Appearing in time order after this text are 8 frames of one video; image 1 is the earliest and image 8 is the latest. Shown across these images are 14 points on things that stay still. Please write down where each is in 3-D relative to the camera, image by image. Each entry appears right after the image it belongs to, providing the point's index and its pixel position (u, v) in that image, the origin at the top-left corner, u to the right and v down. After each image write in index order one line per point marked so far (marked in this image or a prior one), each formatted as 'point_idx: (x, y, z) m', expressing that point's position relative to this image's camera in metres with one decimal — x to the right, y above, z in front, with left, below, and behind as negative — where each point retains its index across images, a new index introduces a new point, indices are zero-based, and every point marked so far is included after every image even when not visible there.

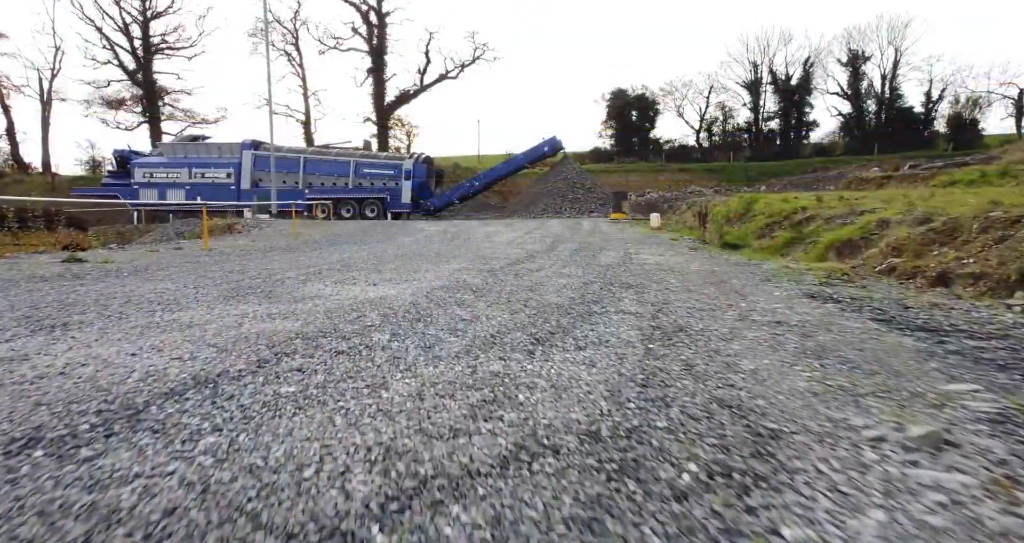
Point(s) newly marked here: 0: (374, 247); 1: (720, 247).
0: (-2.6, +0.4, +11.0) m
1: (+4.5, +0.6, +11.9) m
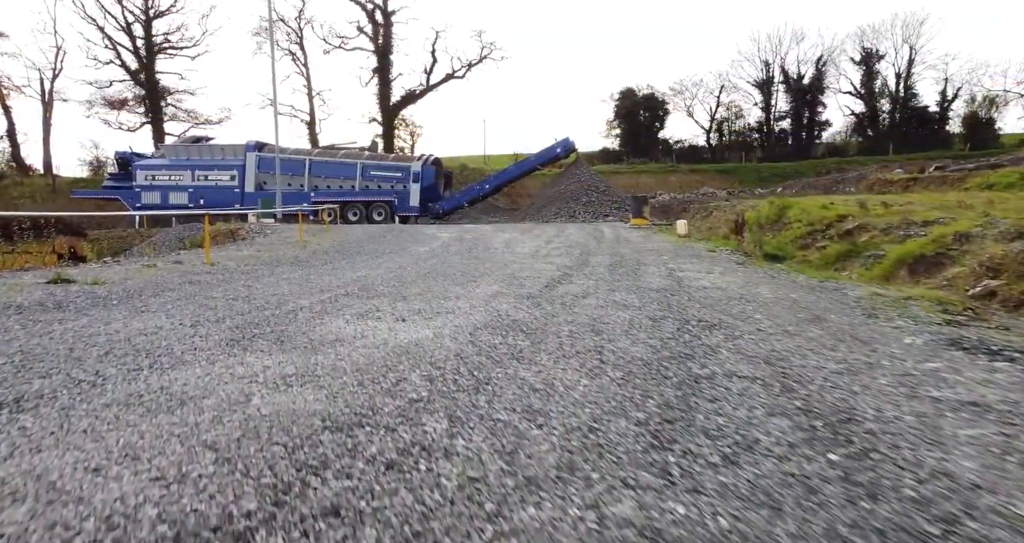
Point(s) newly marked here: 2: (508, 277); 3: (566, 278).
0: (-2.2, +0.1, +10.2) m
1: (+4.9, +0.3, +11.0) m
2: (0.0, -0.1, +7.4) m
3: (+0.7, -0.1, +7.3) m
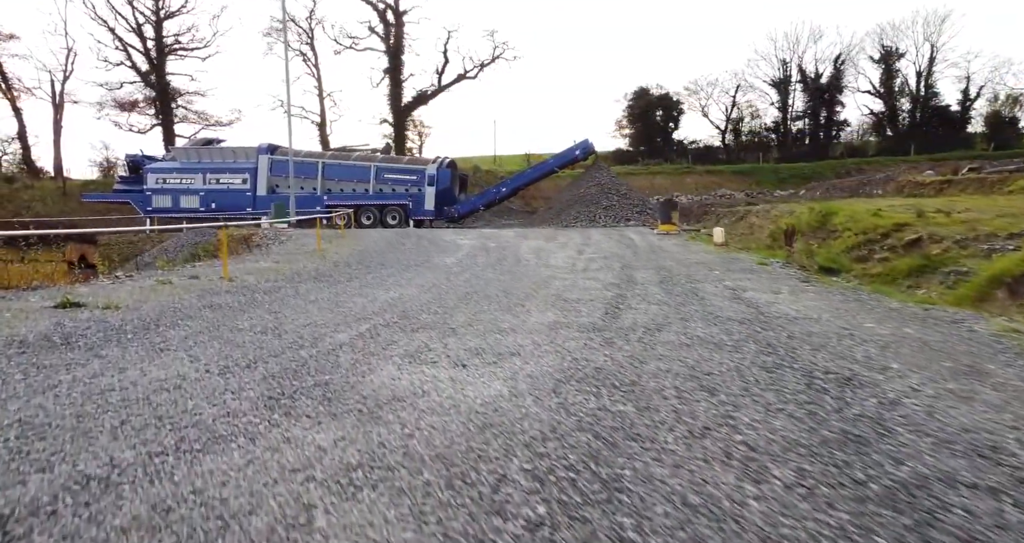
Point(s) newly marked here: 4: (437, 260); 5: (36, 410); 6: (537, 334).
0: (-1.6, -0.1, +9.6) m
1: (+5.6, +0.1, +10.3) m
2: (+0.5, -0.4, +6.7) m
3: (+1.3, -0.4, +6.6) m
4: (-1.6, +0.2, +12.6) m
5: (-2.6, -0.8, +3.1) m
6: (+0.2, -0.5, +5.0) m
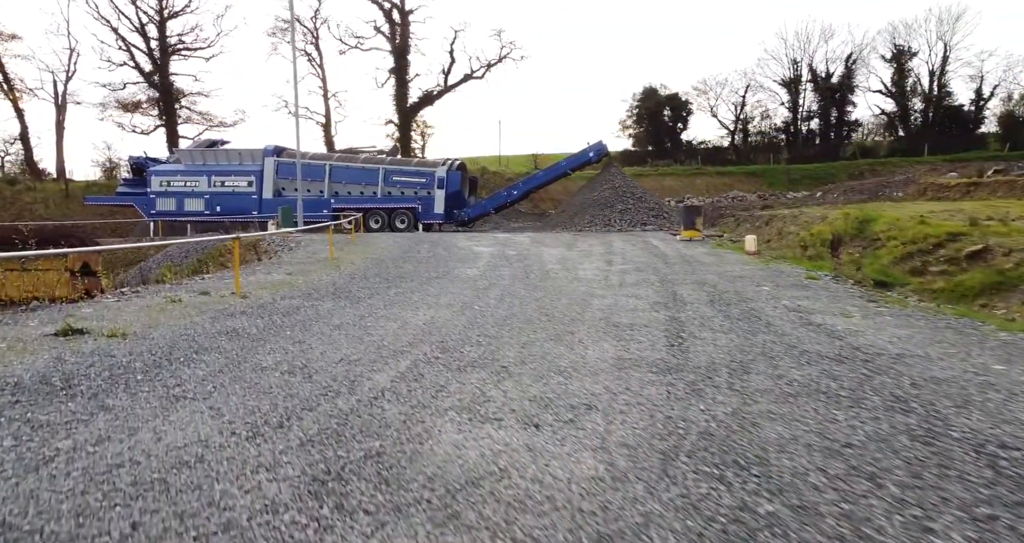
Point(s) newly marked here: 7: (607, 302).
0: (-1.0, -0.4, +8.9) m
1: (+6.1, -0.2, +9.6) m
2: (+1.0, -0.6, +6.1) m
3: (+1.8, -0.6, +5.9) m
4: (-1.1, 0.0, +12.0) m
5: (-2.1, -1.0, +2.5) m
6: (+0.7, -0.8, +4.4) m
7: (+1.3, -0.4, +8.0) m
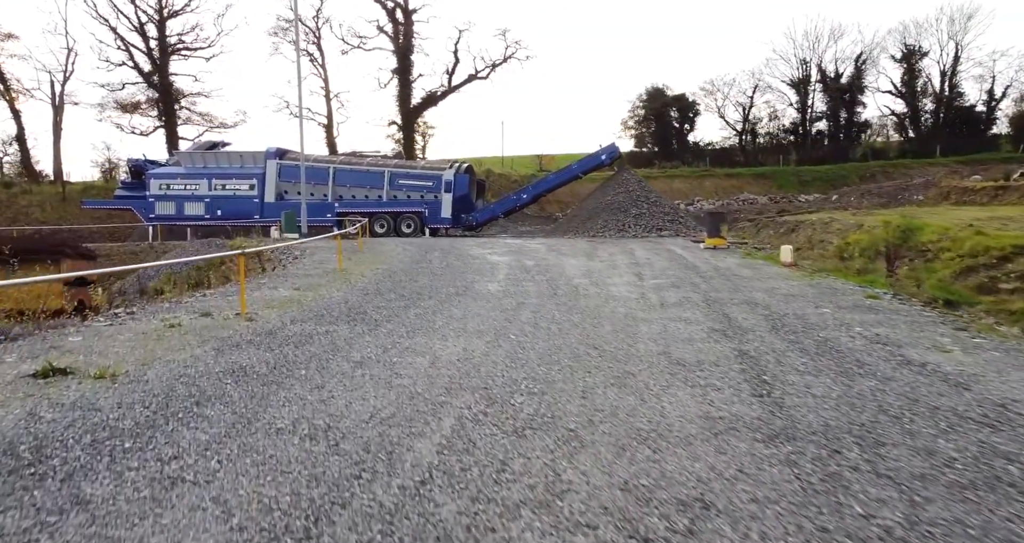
0: (-0.6, -0.6, +8.1) m
1: (+6.5, -0.5, +8.8) m
2: (+1.5, -0.9, +5.2) m
3: (+2.3, -0.9, +5.0) m
4: (-0.6, -0.3, +11.1) m
5: (-1.7, -1.3, +1.6) m
6: (+1.2, -1.1, +3.5) m
7: (+1.8, -0.7, +7.1) m
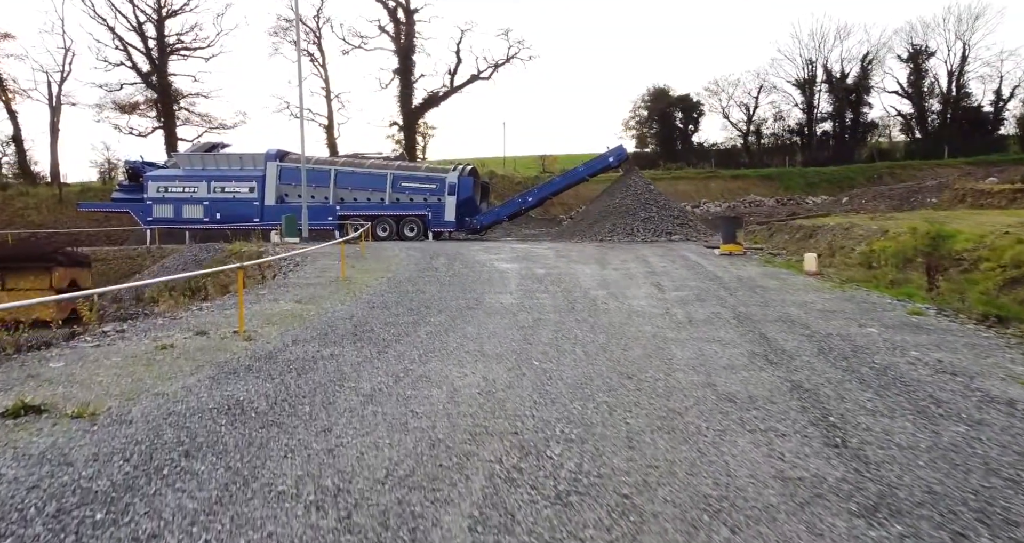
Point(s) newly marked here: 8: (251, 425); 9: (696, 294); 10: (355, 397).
0: (-0.3, -0.9, +7.5) m
1: (+6.8, -0.7, +8.2) m
2: (+1.8, -1.1, +4.6) m
3: (+2.5, -1.1, +4.4) m
4: (-0.4, -0.5, +10.5) m
5: (-1.4, -1.5, +1.0) m
6: (+1.4, -1.3, +2.9) m
7: (+2.0, -0.9, +6.5) m
8: (-2.1, -1.2, +4.5) m
9: (+3.4, -0.4, +10.3) m
10: (-1.4, -1.1, +5.2) m
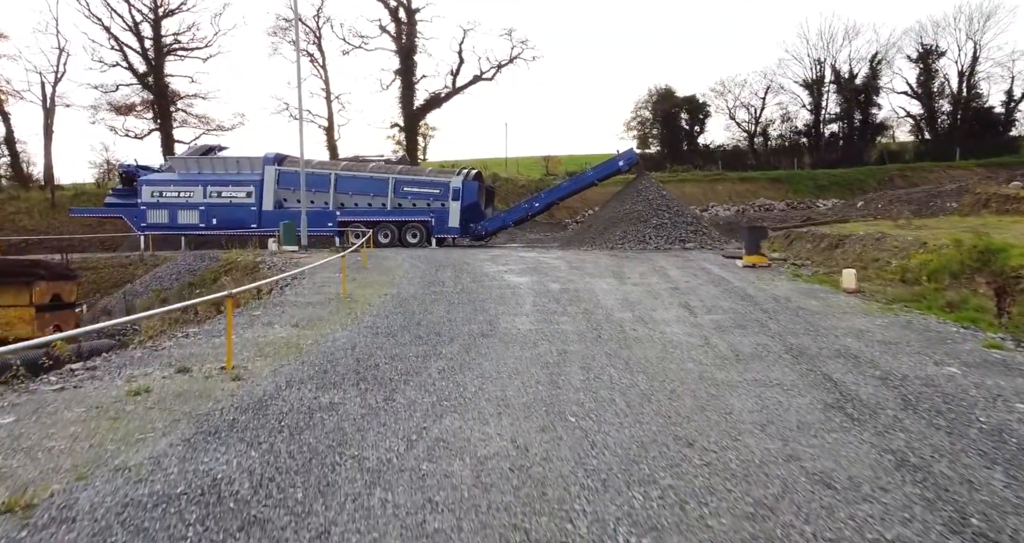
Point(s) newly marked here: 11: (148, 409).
0: (0.0, -1.2, +6.5) m
1: (+7.1, -1.0, +7.2) m
2: (+2.1, -1.5, +3.6) m
3: (+2.8, -1.5, +3.5) m
4: (-0.1, -0.9, +9.5) m
5: (-1.1, -1.9, +0.1) m
6: (+1.7, -1.6, +1.9) m
7: (+2.3, -1.3, +5.5) m
8: (-1.8, -1.6, +3.5) m
9: (+3.7, -0.8, +9.3) m
10: (-1.1, -1.5, +4.2) m
11: (-3.7, -1.4, +5.7) m
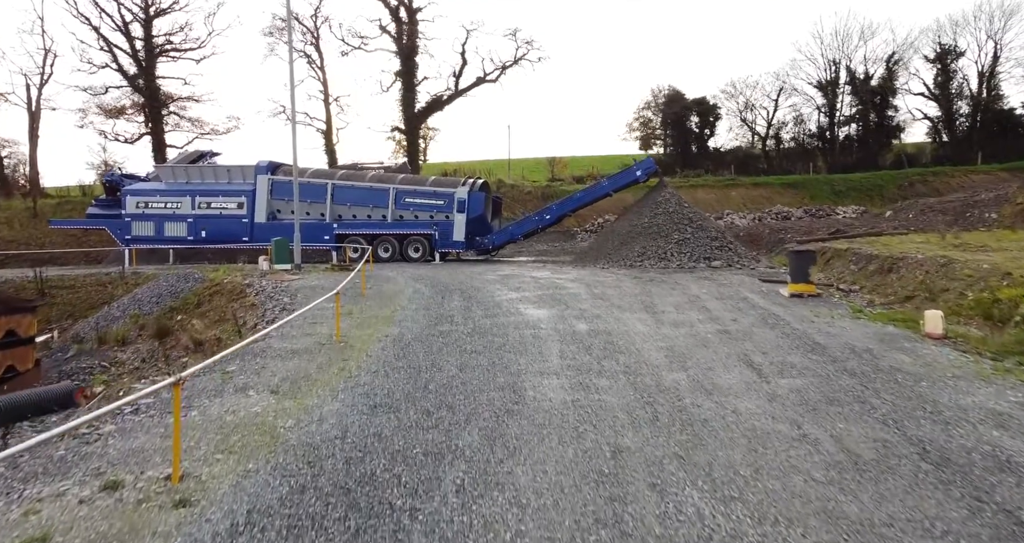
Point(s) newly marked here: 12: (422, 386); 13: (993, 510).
0: (+0.4, -2.0, +4.6) m
1: (+7.5, -1.8, +5.3) m
2: (+2.5, -2.2, +1.8) m
3: (+3.2, -2.2, +1.6) m
4: (+0.3, -1.6, +7.7) m
5: (-0.7, -2.6, -1.8) m
6: (+2.1, -2.4, +0.1) m
7: (+2.7, -2.0, +3.7) m
8: (-1.4, -2.3, +1.7) m
9: (+4.1, -1.5, +7.4) m
10: (-0.7, -2.2, +2.3) m
11: (-3.3, -2.1, +3.9) m
12: (-1.3, -1.6, +8.1) m
13: (+3.9, -1.9, +4.5) m
